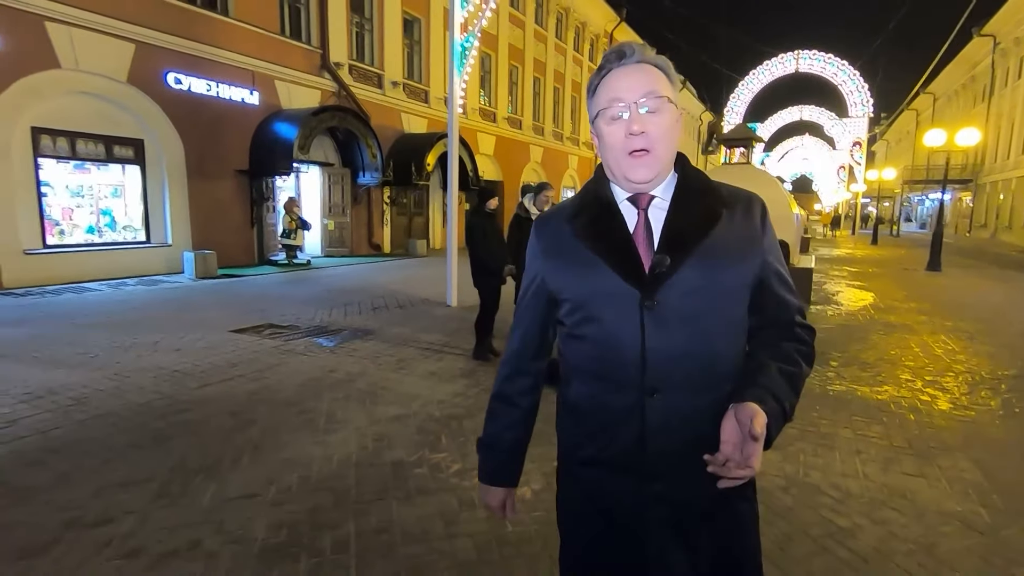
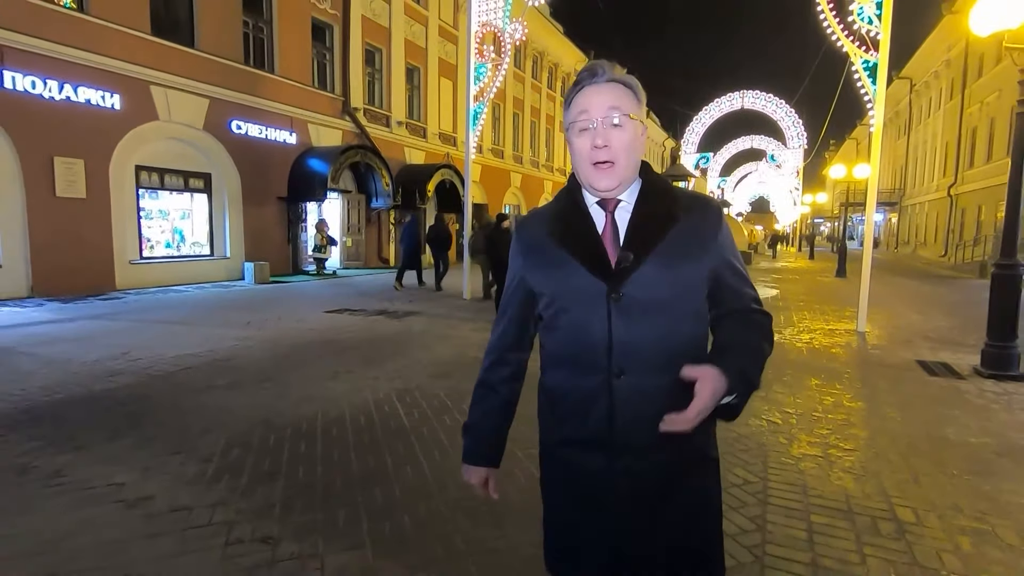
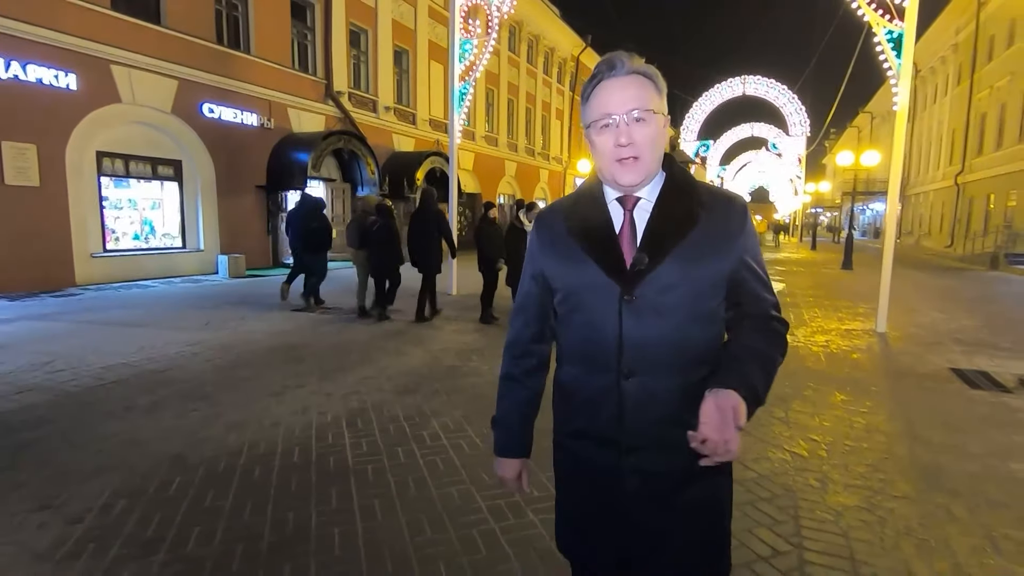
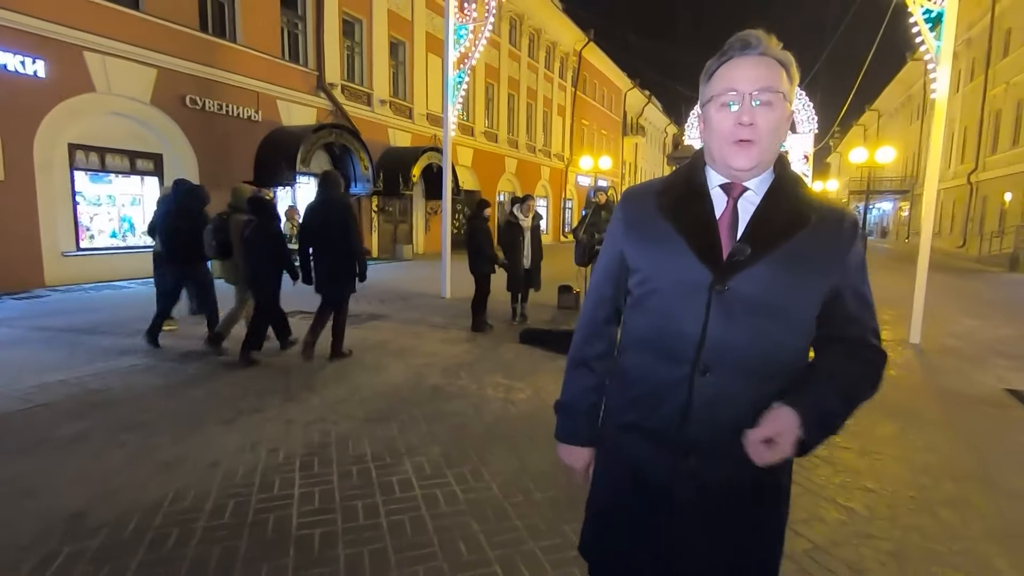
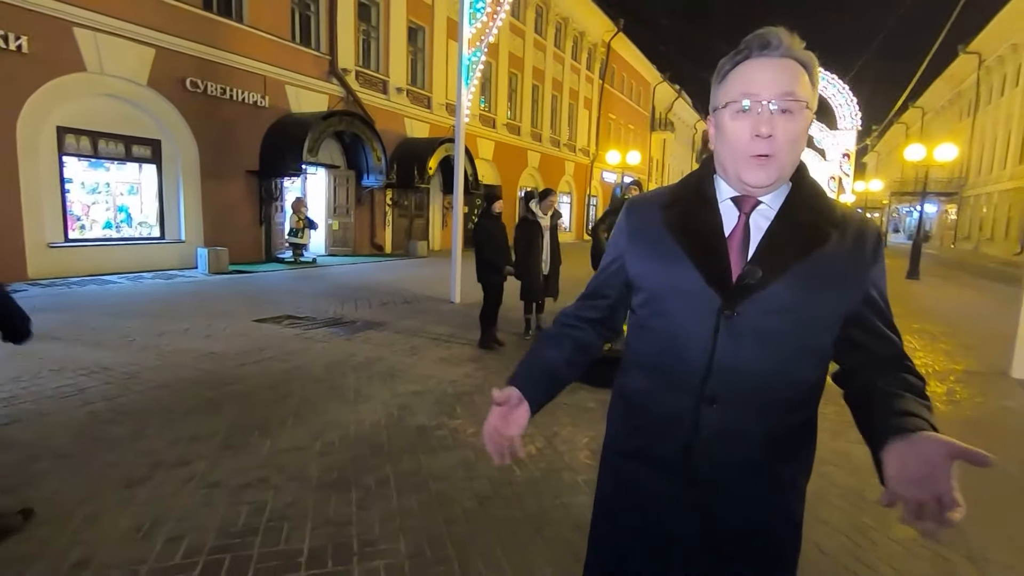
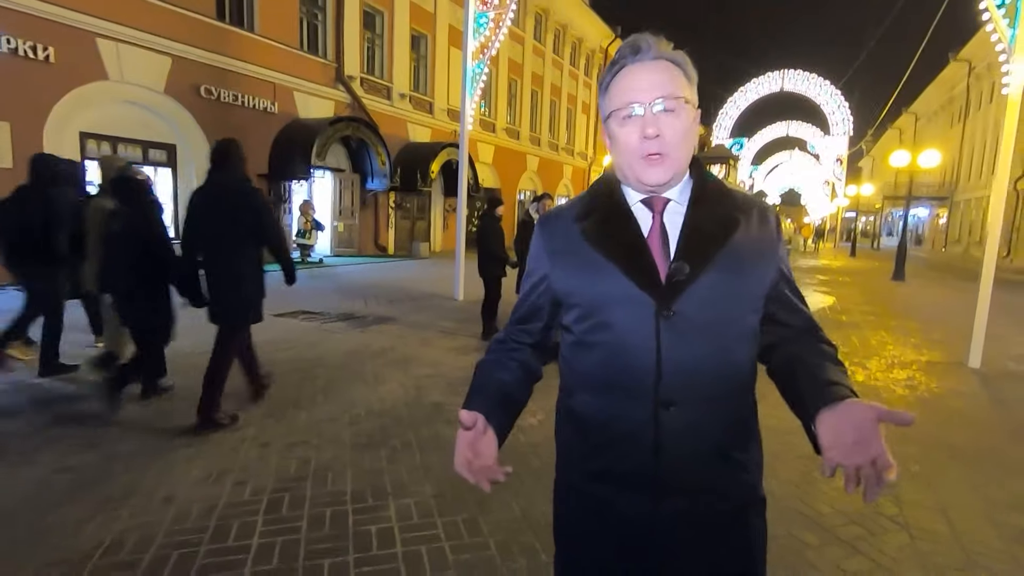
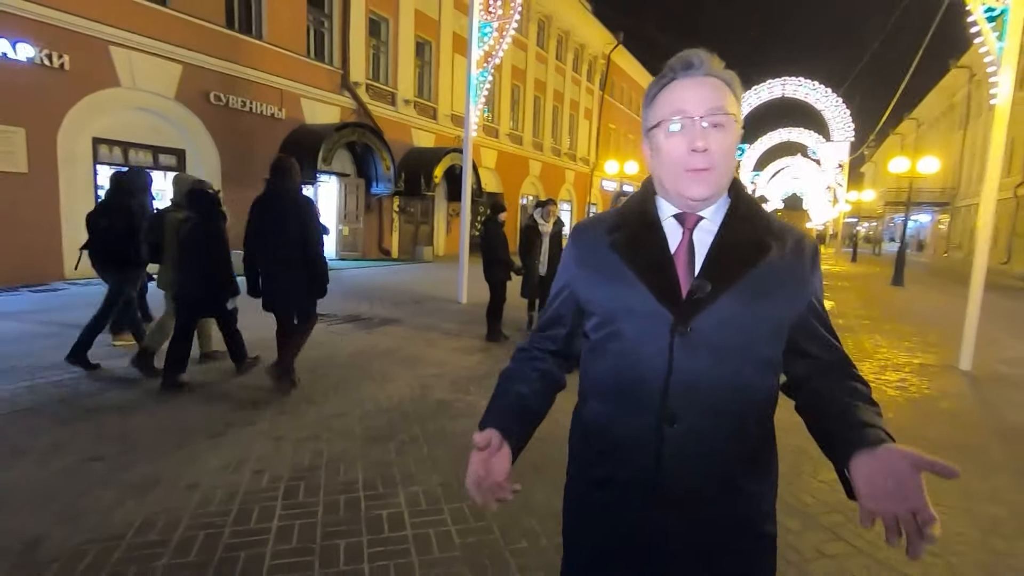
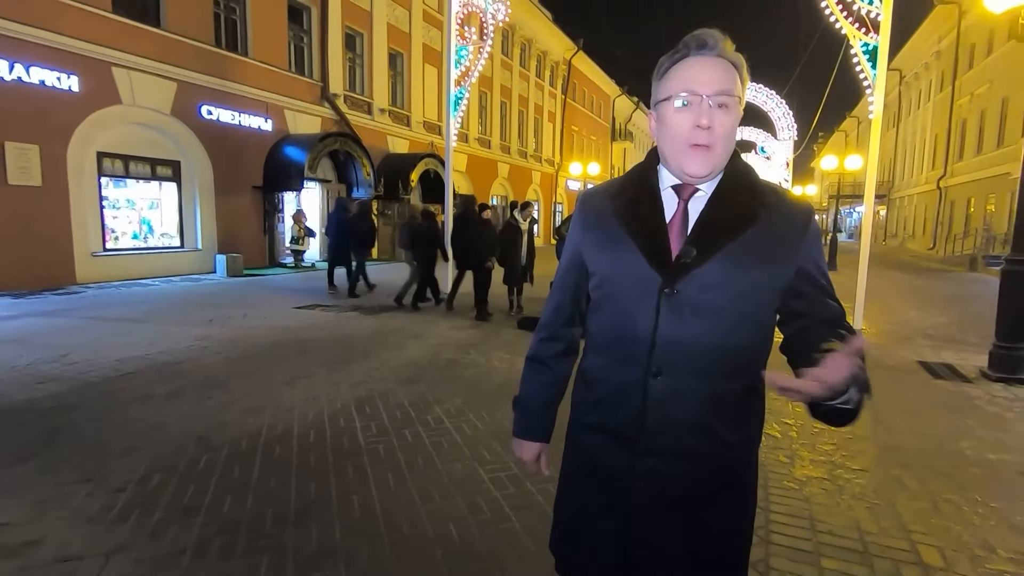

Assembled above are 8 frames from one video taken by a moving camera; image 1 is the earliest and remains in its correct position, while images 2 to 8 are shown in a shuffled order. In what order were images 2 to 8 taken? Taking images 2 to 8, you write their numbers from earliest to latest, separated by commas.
5, 6, 7, 4, 3, 8, 2
